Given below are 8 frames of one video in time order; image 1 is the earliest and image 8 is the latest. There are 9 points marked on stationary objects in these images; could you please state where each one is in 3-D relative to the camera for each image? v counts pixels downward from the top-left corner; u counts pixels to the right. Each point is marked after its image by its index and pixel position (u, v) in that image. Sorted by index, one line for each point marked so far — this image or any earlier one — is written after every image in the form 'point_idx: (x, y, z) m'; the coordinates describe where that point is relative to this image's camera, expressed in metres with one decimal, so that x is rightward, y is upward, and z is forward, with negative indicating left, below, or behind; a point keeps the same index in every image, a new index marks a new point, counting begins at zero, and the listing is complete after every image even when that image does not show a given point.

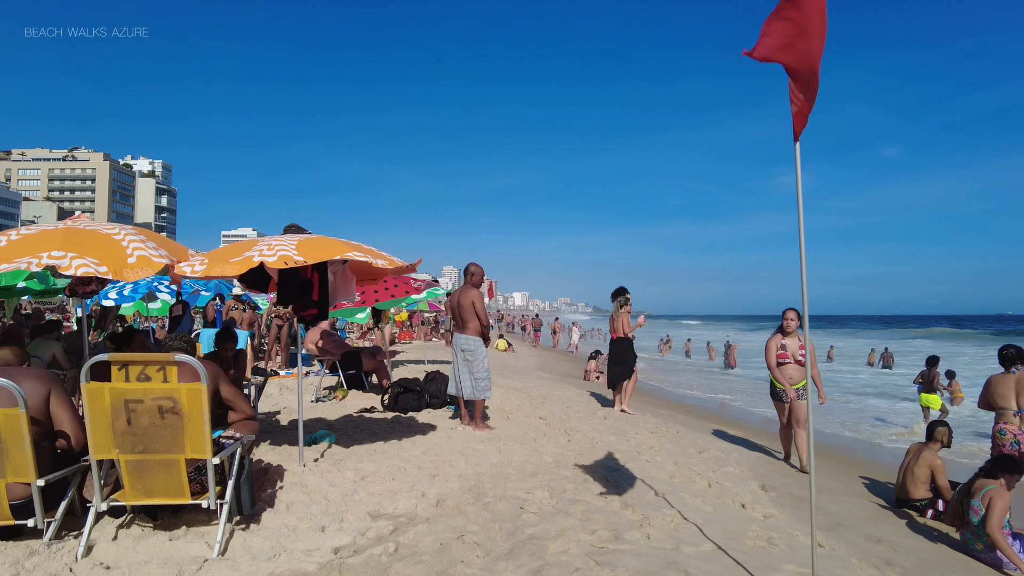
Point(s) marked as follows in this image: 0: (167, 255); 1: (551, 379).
0: (-1.9, +0.2, +4.1) m
1: (+0.8, -1.8, +14.4) m
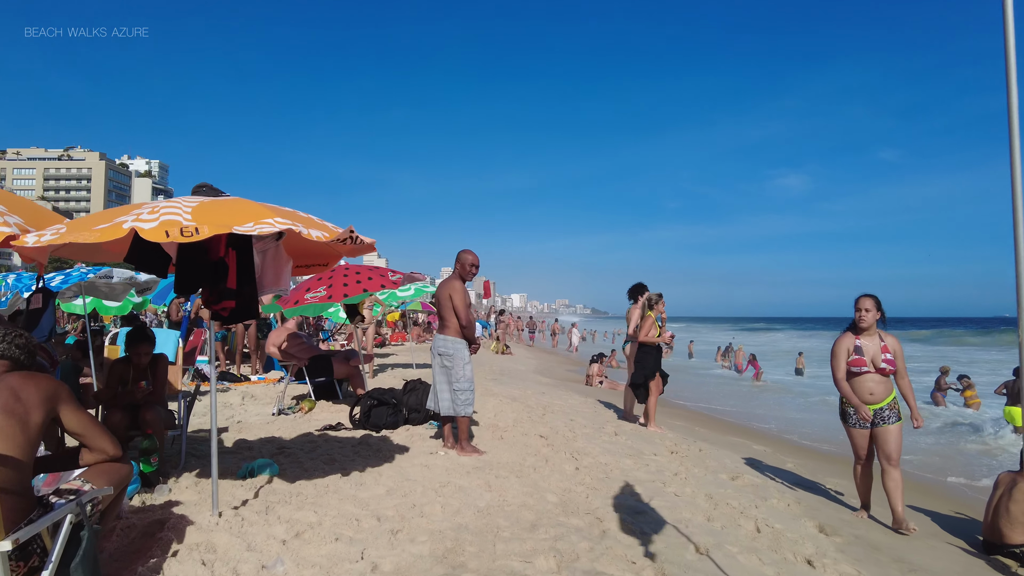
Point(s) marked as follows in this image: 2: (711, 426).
0: (-1.9, +0.2, +2.9) m
1: (+0.8, -1.8, +13.2) m
2: (+2.6, -1.8, +9.9) m
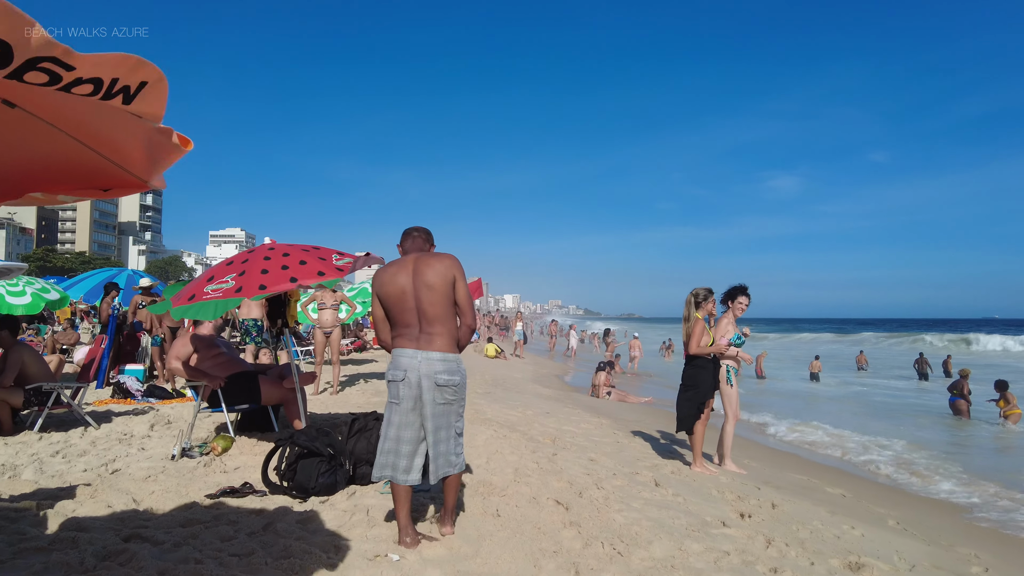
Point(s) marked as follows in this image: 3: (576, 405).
0: (-1.9, +0.3, +0.8) m
1: (+0.7, -1.7, +11.1) m
2: (+2.6, -1.8, +7.8) m
3: (+1.0, -1.7, +11.2) m
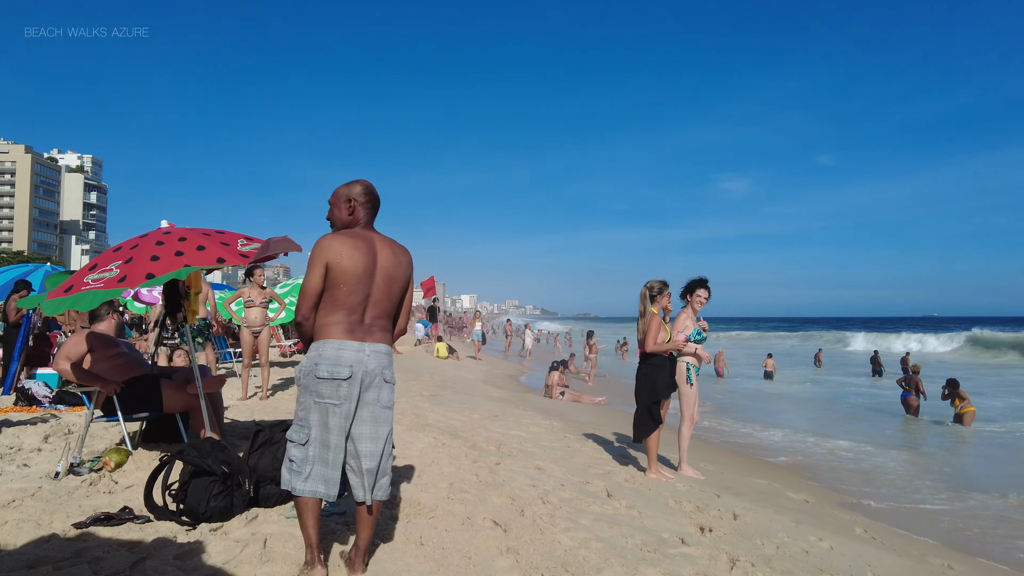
0: (-2.0, +0.4, +0.2) m
1: (0.0, -1.6, +10.6) m
2: (+2.0, -1.7, +7.4) m
3: (+0.2, -1.7, +10.7) m
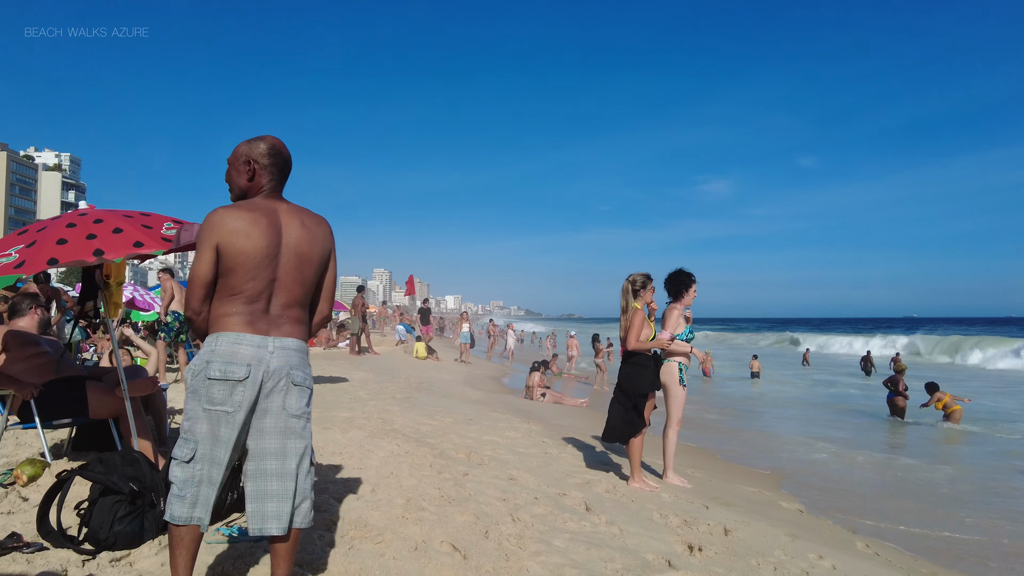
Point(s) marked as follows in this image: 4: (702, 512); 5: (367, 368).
0: (-2.1, +0.4, -0.3) m
1: (-0.3, -1.6, +10.2) m
2: (+1.8, -1.7, +7.0) m
3: (-0.1, -1.7, +10.2) m
4: (+1.2, -1.4, +4.8) m
5: (-2.5, -1.4, +13.0) m
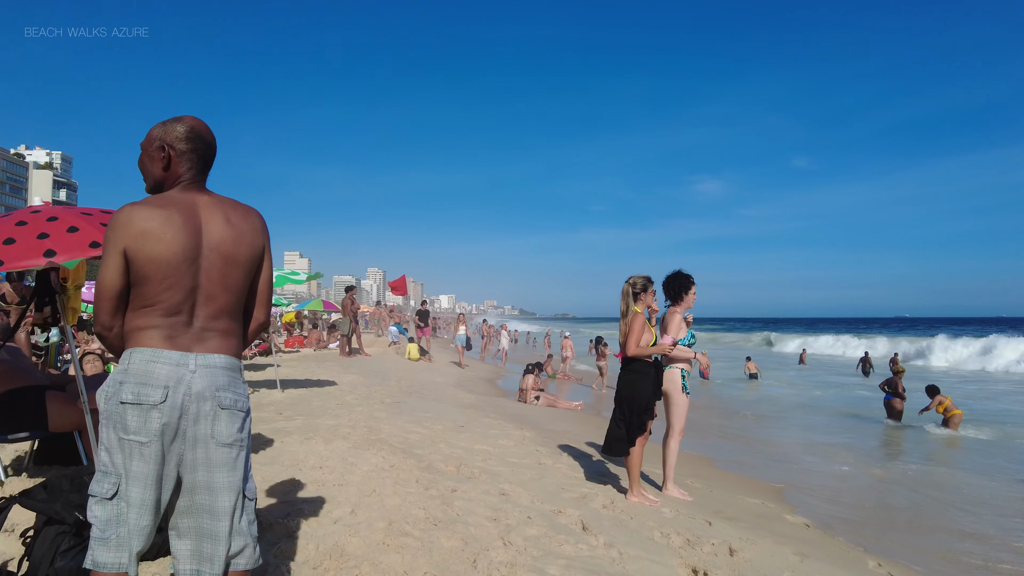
0: (-2.1, +0.4, -0.6) m
1: (-0.4, -1.6, +9.9) m
2: (+1.7, -1.7, +6.7) m
3: (-0.2, -1.7, +9.9) m
4: (+1.2, -1.5, +4.6) m
5: (-2.6, -1.4, +12.7) m
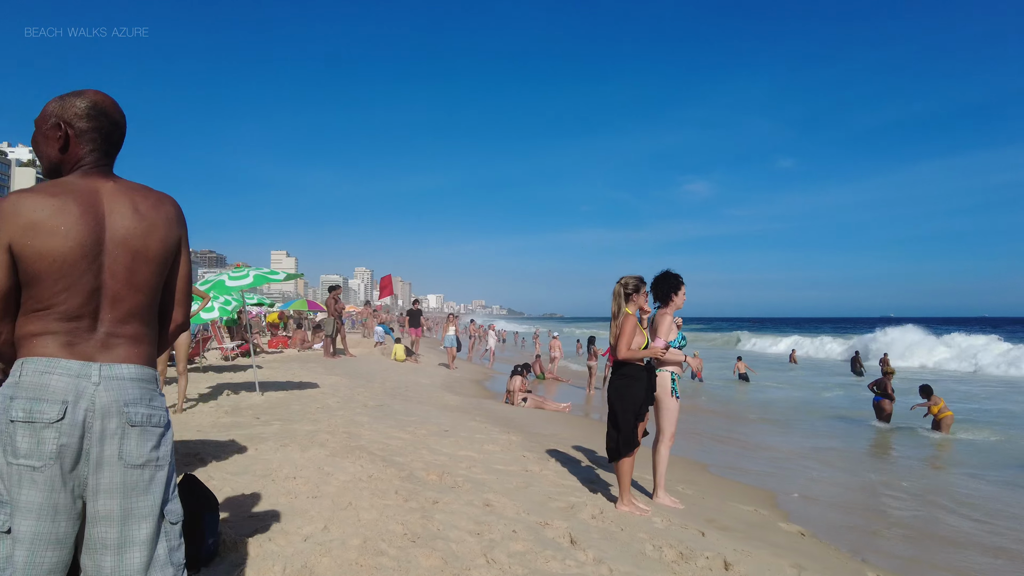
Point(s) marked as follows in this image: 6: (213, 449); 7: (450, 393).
0: (-2.1, +0.4, -0.9) m
1: (-0.6, -1.6, +9.7) m
2: (+1.6, -1.7, +6.5) m
3: (-0.4, -1.7, +9.7) m
4: (+1.1, -1.5, +4.4) m
5: (-2.9, -1.4, +12.5) m
6: (-2.0, -1.1, +5.1) m
7: (-1.1, -1.8, +12.8) m
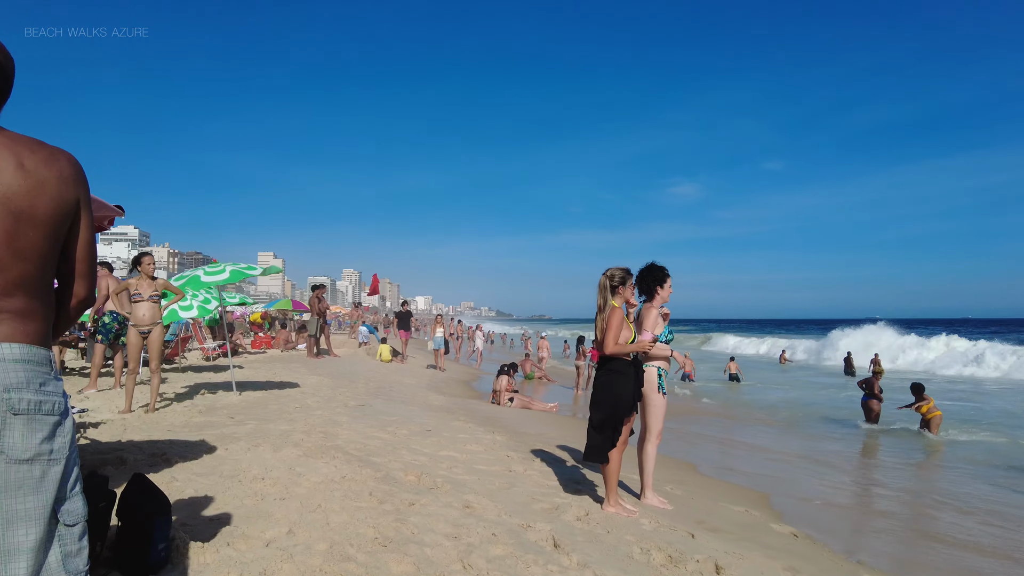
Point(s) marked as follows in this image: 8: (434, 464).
0: (-2.2, +0.5, -1.1) m
1: (-0.8, -1.6, +9.4) m
2: (+1.5, -1.6, +6.4) m
3: (-0.5, -1.6, +9.5) m
4: (+1.0, -1.4, +4.2) m
5: (-3.1, -1.4, +12.2) m
6: (-2.1, -1.0, +4.8) m
7: (-1.3, -1.8, +12.6) m
8: (-0.5, -1.2, +5.1) m
